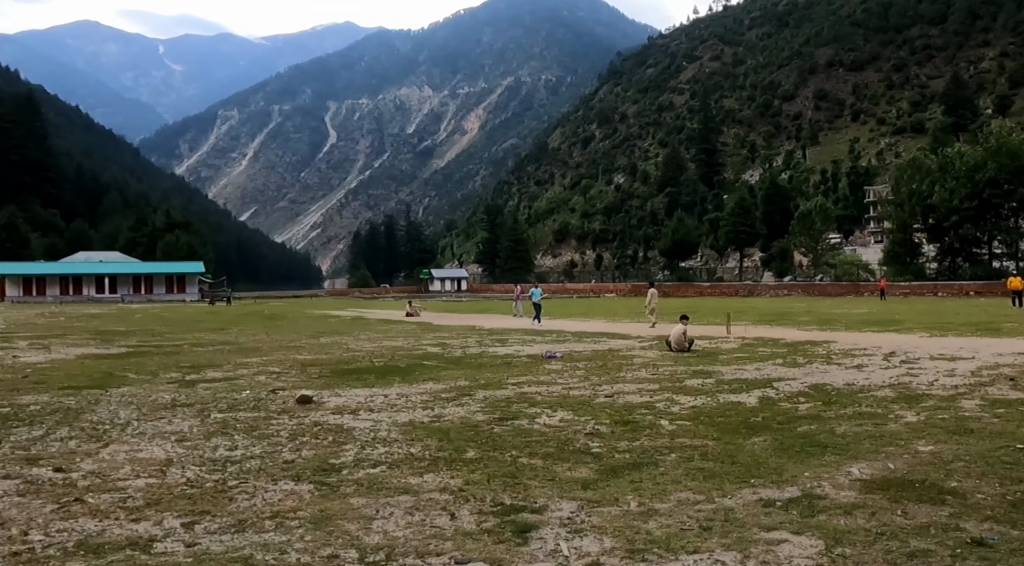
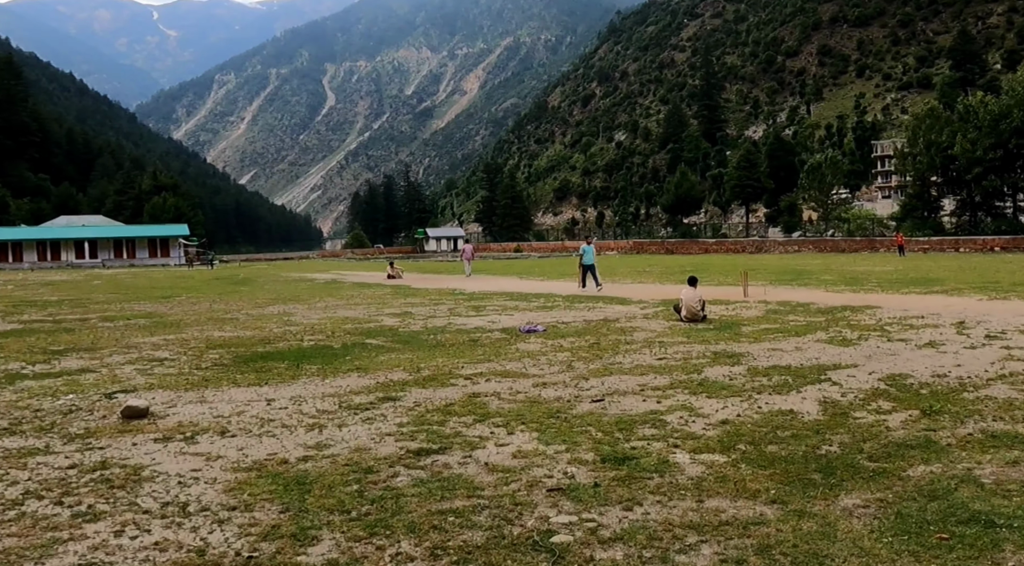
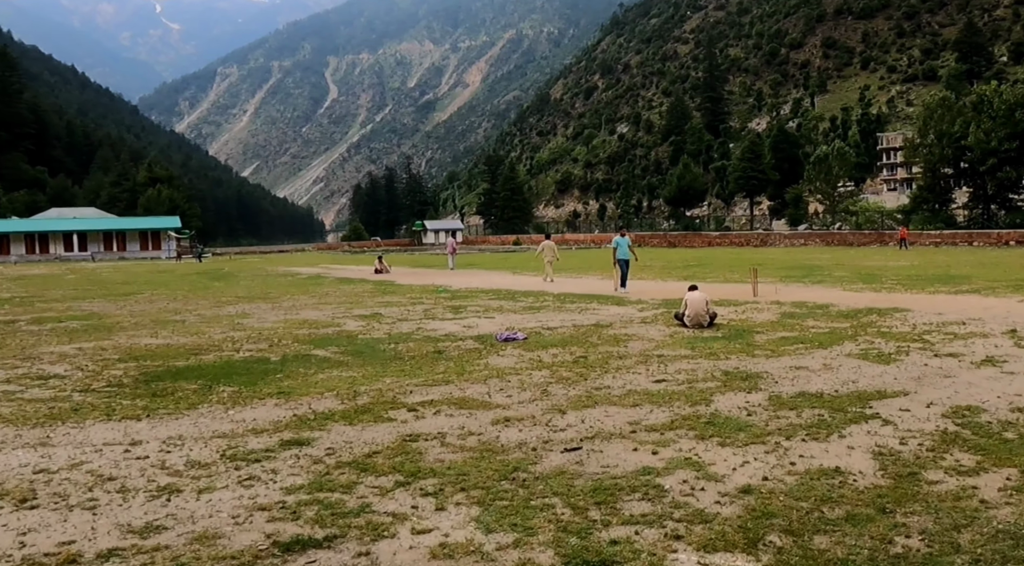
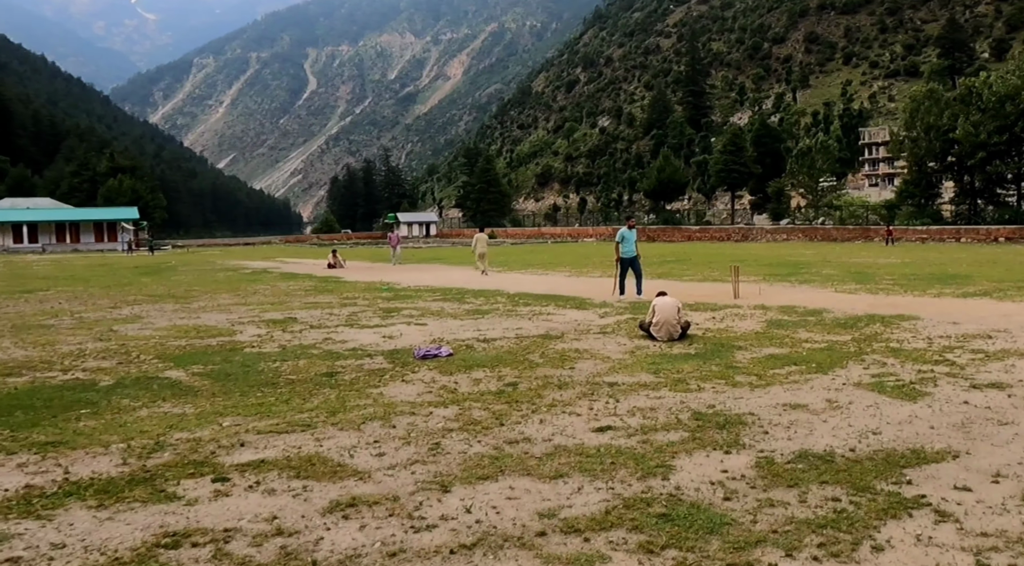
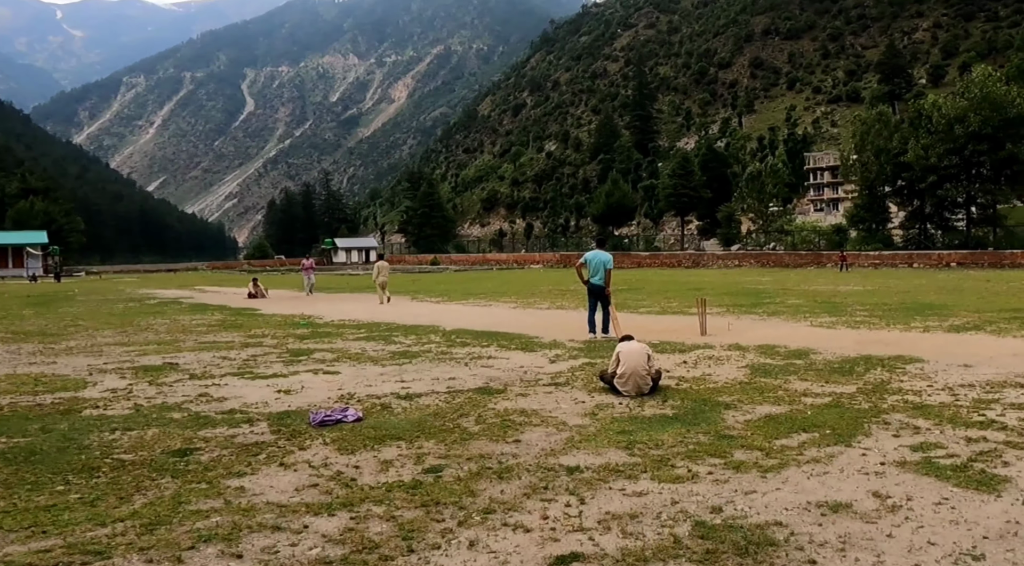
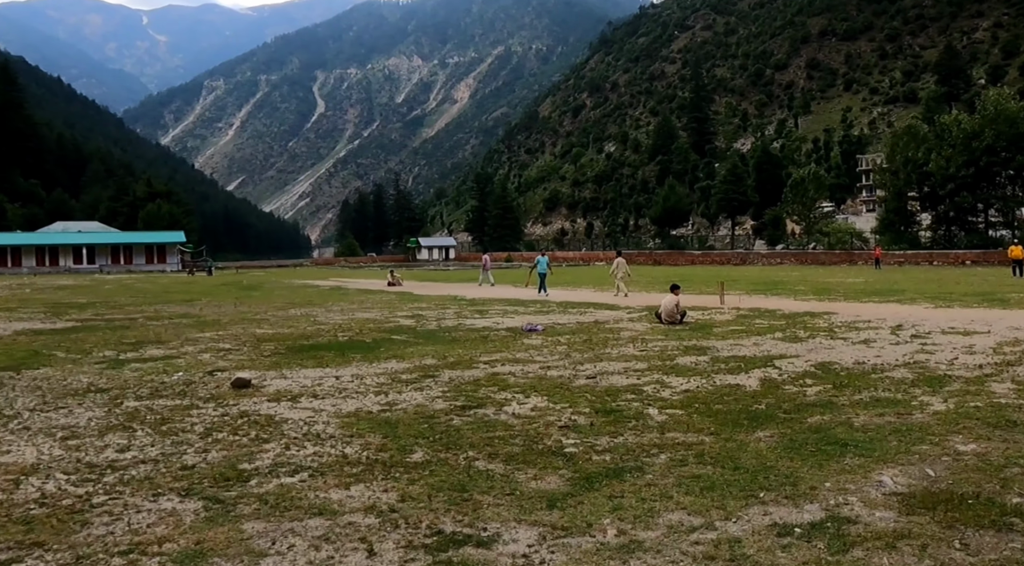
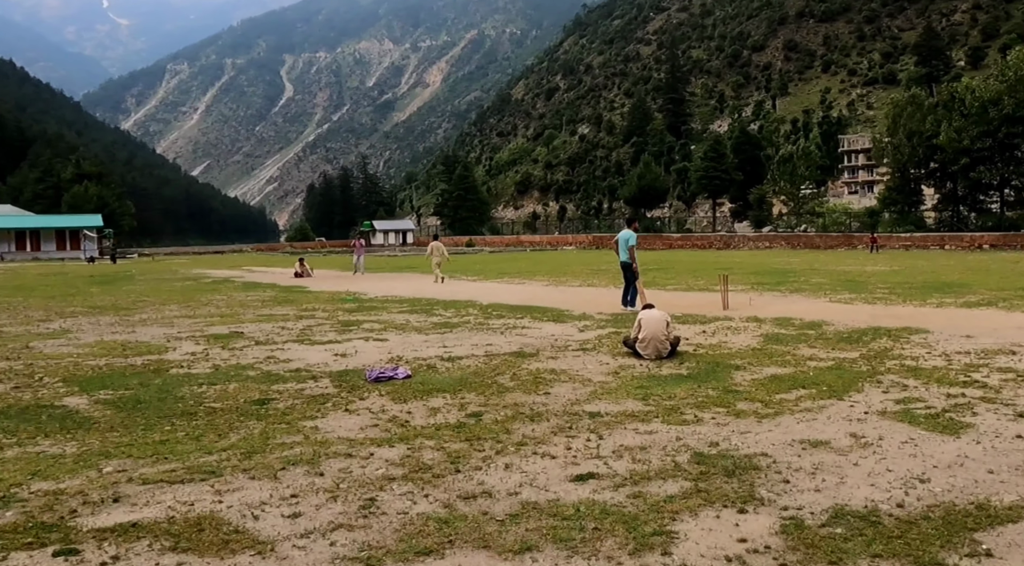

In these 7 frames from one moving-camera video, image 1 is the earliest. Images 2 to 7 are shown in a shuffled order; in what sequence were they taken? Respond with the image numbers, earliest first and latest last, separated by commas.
6, 2, 3, 4, 7, 5
